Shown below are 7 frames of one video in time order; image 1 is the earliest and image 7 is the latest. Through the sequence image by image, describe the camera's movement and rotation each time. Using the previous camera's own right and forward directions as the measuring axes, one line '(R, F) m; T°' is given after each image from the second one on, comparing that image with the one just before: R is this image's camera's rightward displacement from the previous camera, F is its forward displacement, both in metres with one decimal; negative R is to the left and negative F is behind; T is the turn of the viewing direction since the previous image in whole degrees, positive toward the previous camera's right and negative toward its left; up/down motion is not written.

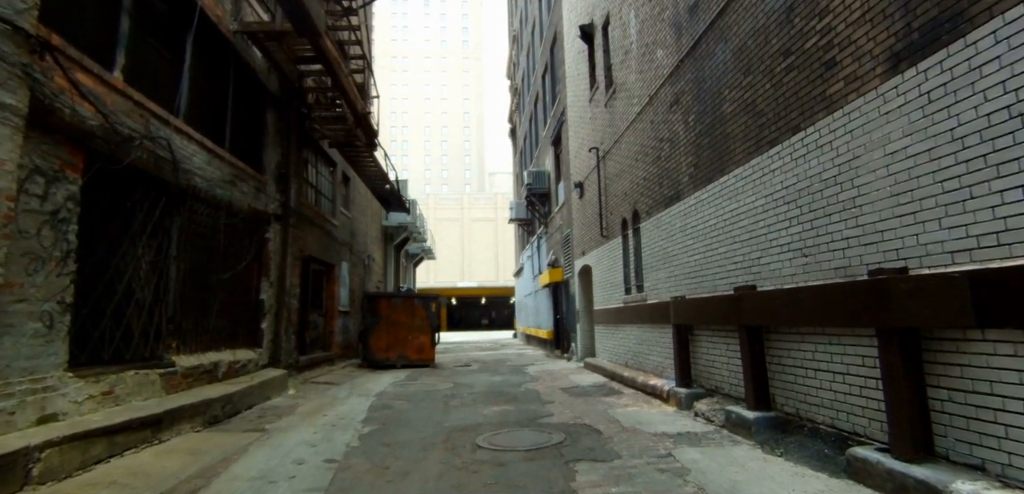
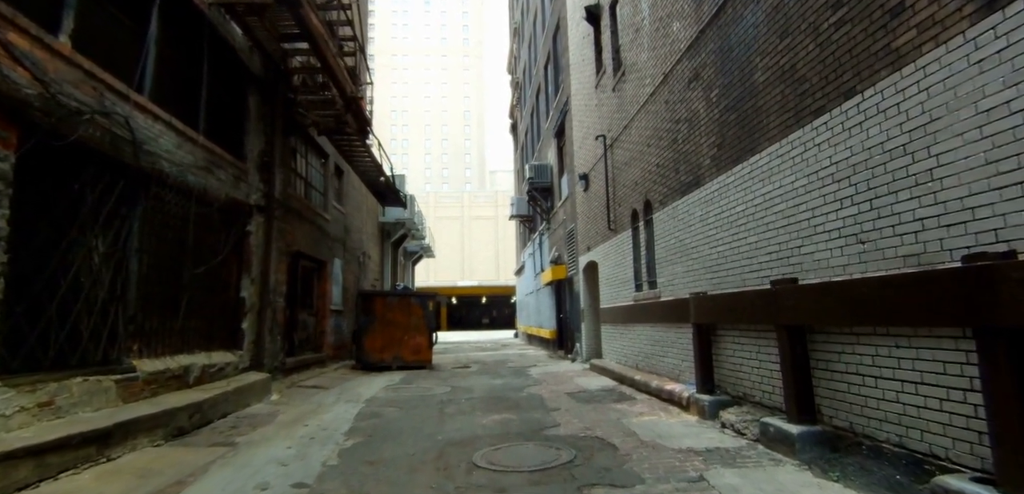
(0.0, +0.7) m; 0°
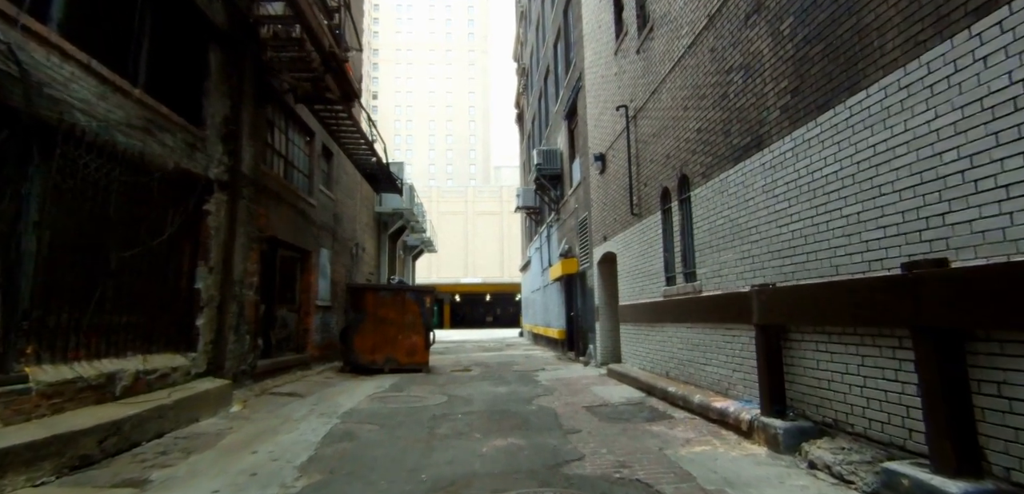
(0.0, +1.5) m; 0°
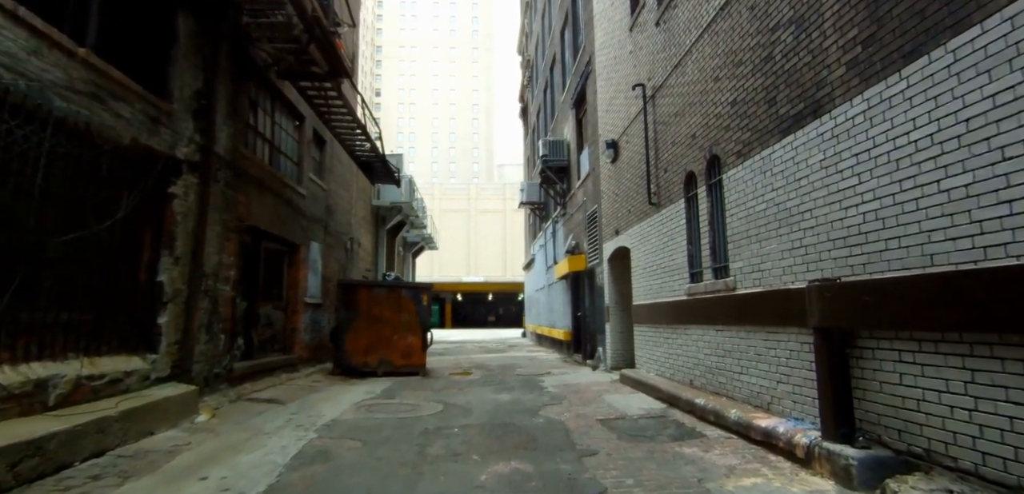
(0.0, +0.9) m; 0°
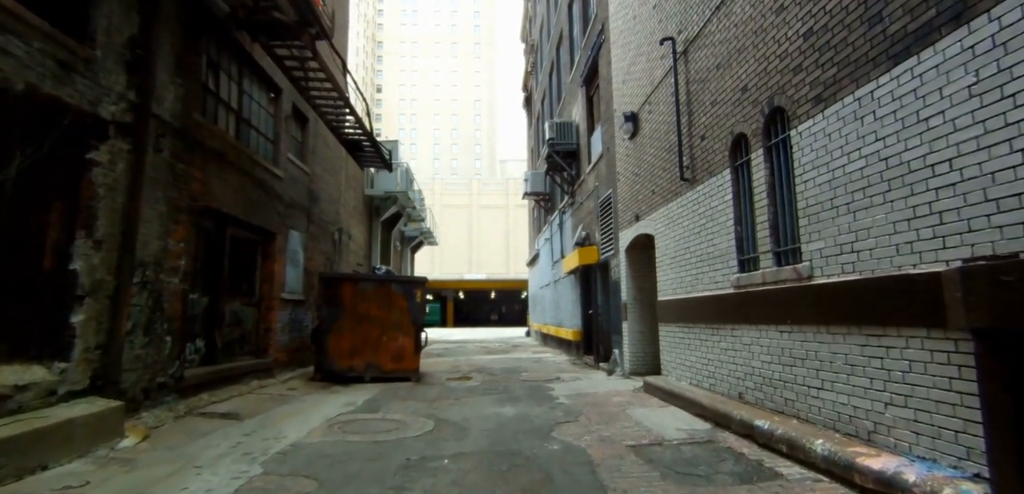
(0.0, +1.4) m; 0°
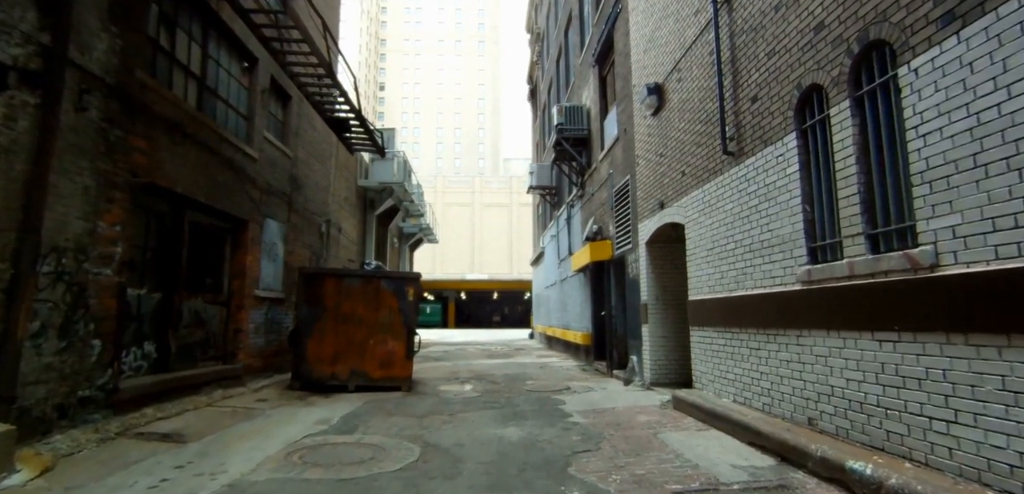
(0.0, +1.2) m; 0°
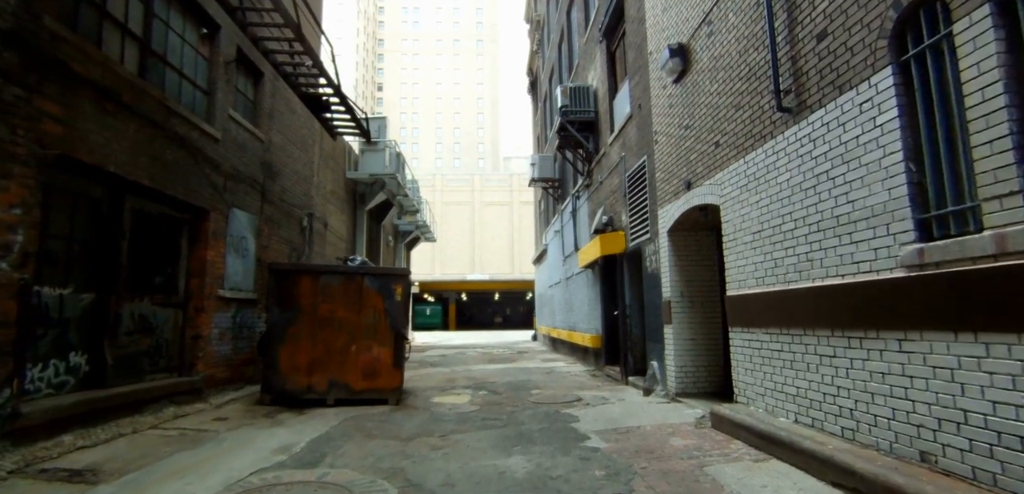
(0.0, +1.2) m; 0°
